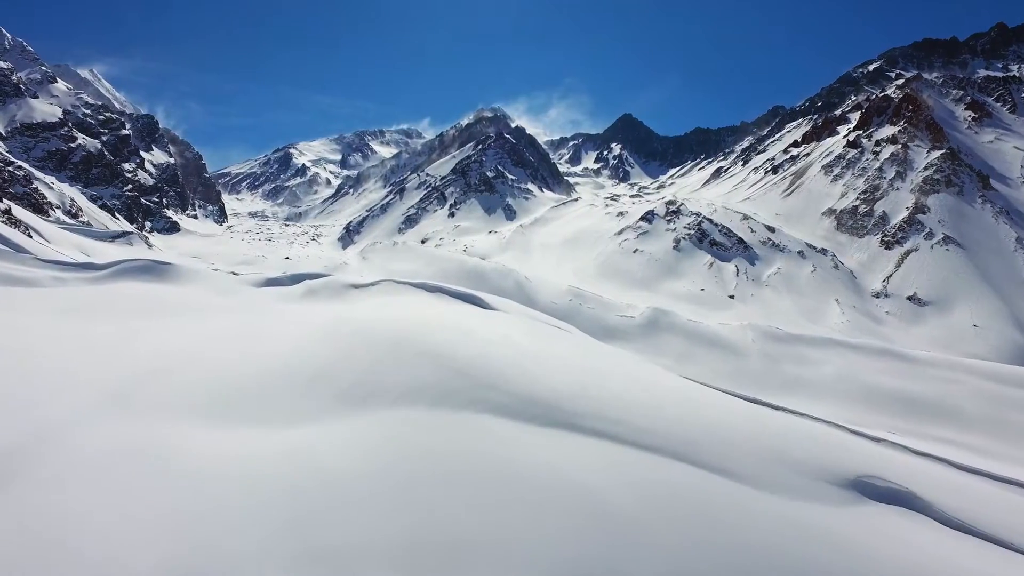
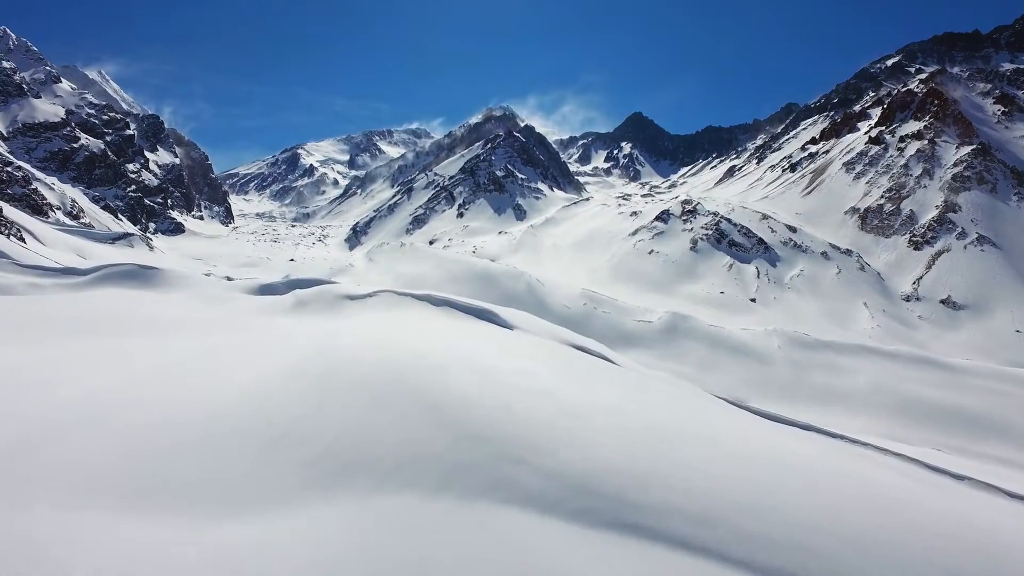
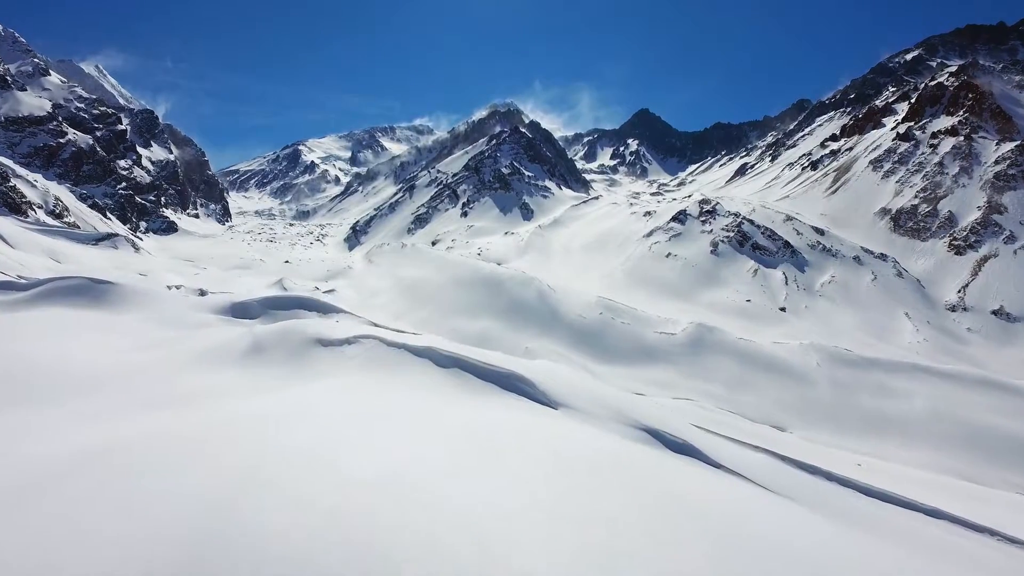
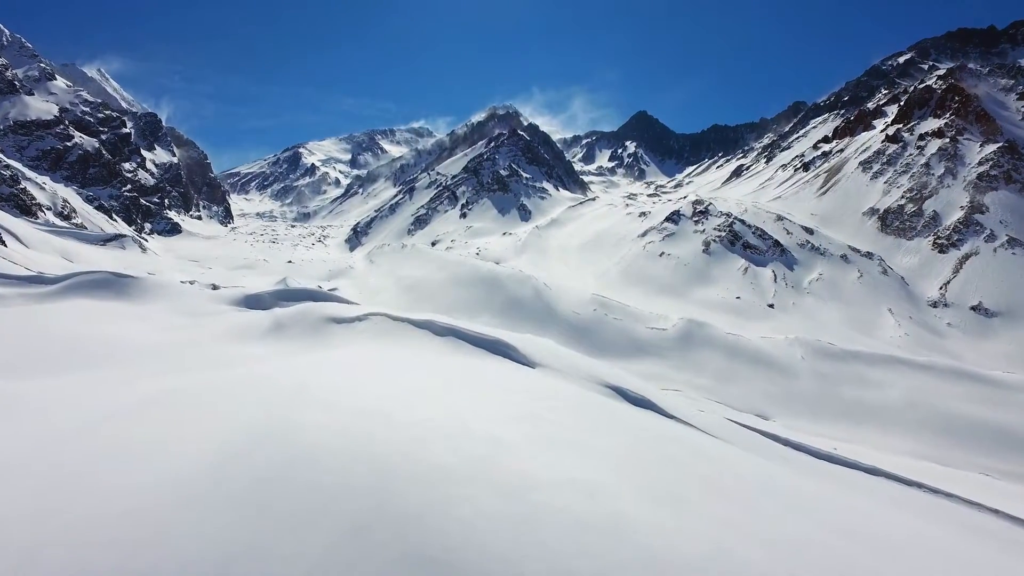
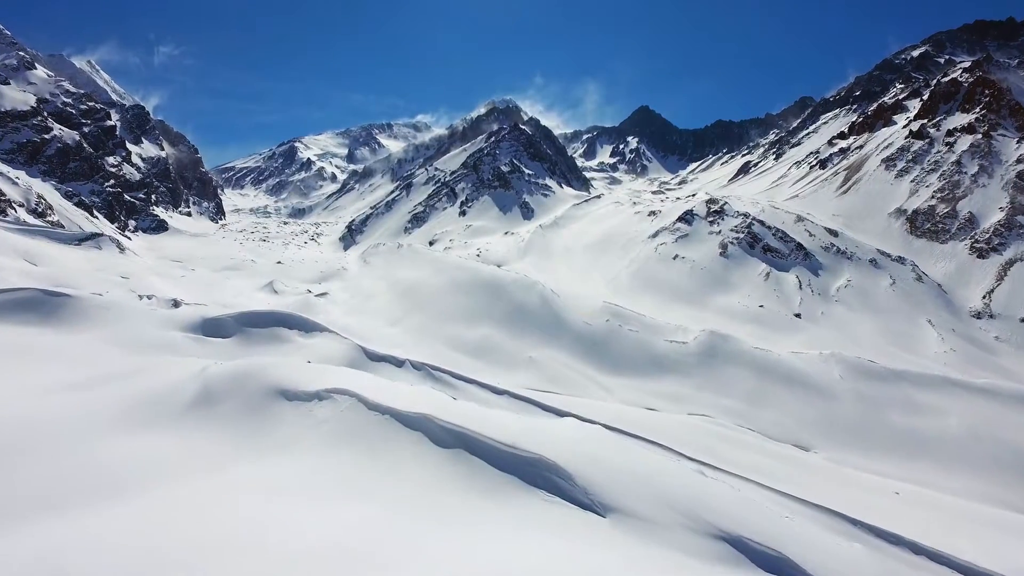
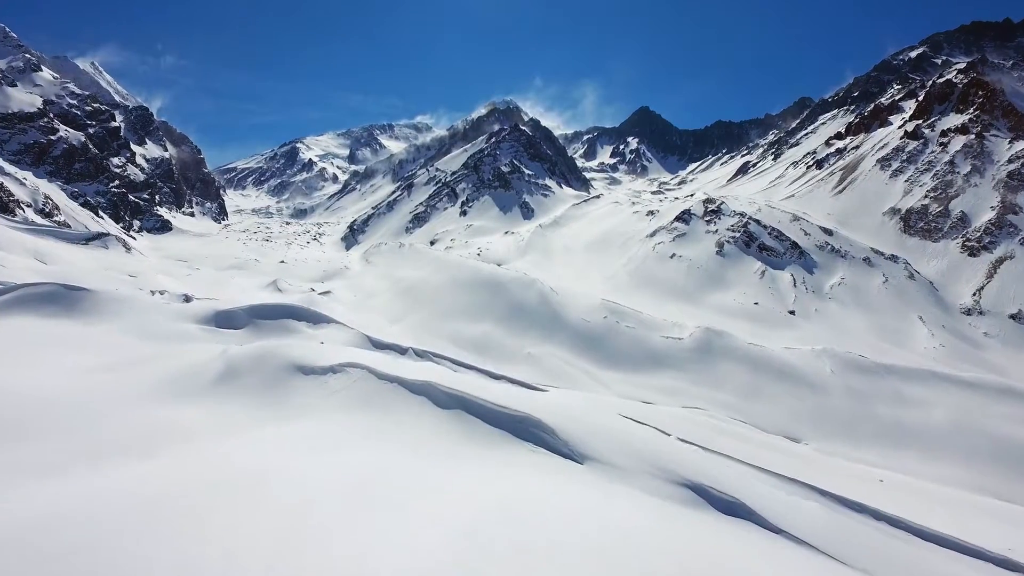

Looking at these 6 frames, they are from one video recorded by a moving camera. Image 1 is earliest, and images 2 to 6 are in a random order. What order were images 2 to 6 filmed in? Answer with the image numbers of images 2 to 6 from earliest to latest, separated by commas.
2, 4, 3, 6, 5
